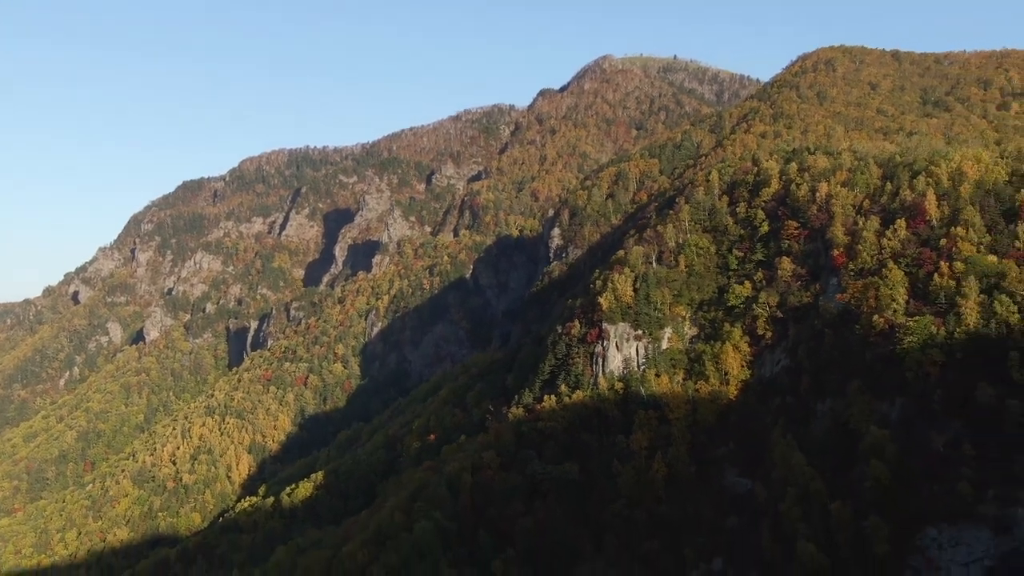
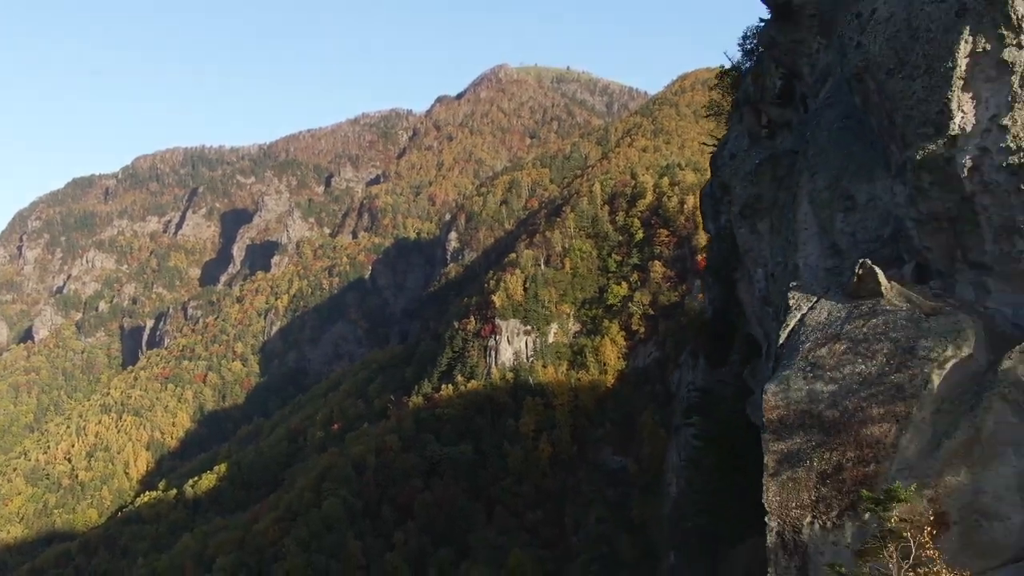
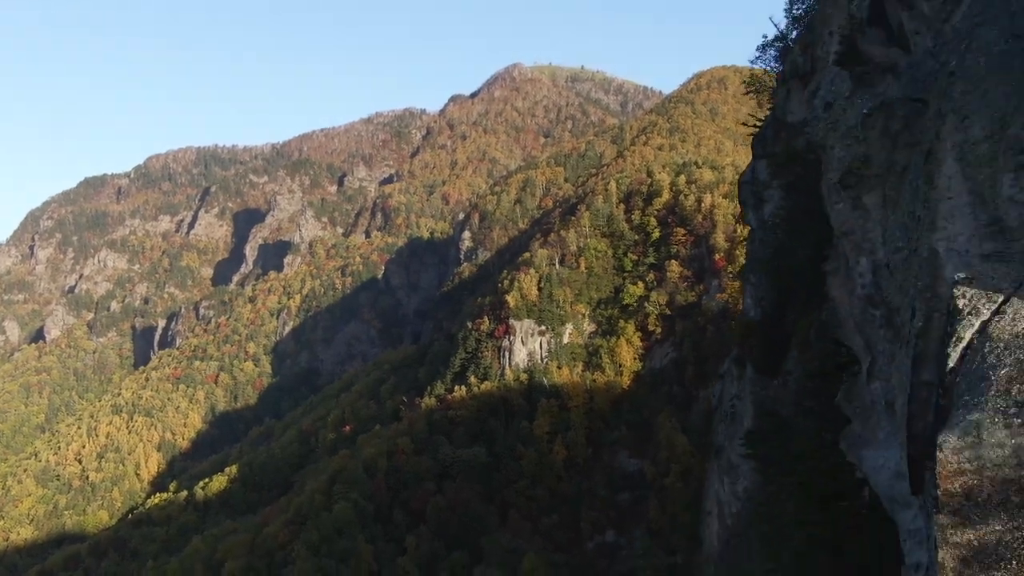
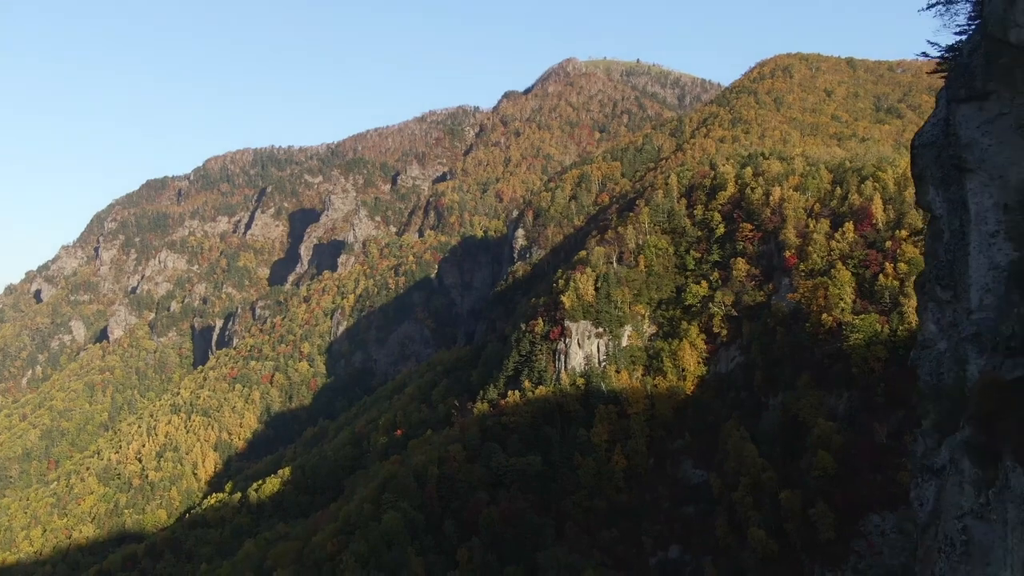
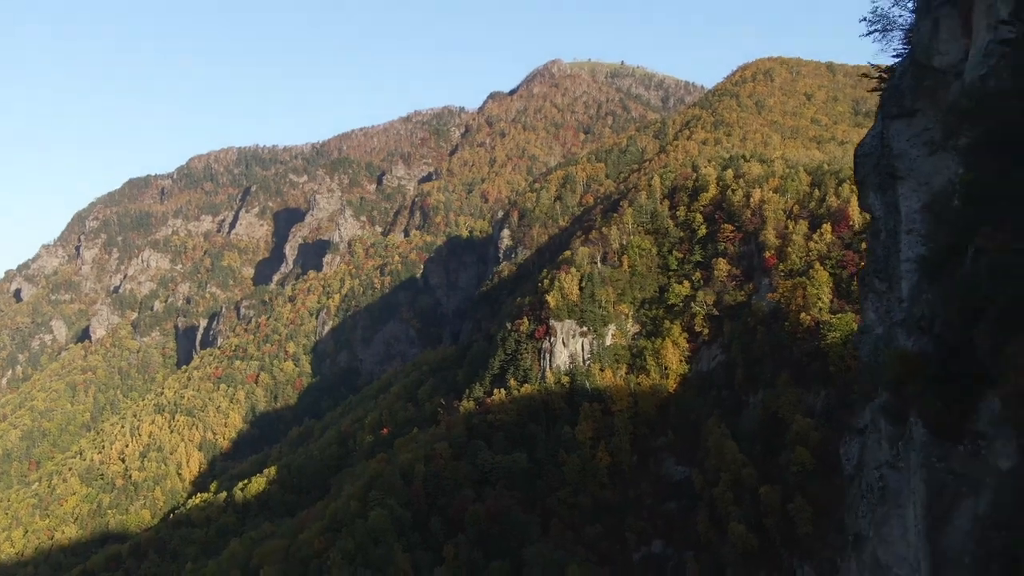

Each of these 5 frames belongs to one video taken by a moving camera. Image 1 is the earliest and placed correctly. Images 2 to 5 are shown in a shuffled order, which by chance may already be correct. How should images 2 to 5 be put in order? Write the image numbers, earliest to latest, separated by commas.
4, 5, 3, 2
